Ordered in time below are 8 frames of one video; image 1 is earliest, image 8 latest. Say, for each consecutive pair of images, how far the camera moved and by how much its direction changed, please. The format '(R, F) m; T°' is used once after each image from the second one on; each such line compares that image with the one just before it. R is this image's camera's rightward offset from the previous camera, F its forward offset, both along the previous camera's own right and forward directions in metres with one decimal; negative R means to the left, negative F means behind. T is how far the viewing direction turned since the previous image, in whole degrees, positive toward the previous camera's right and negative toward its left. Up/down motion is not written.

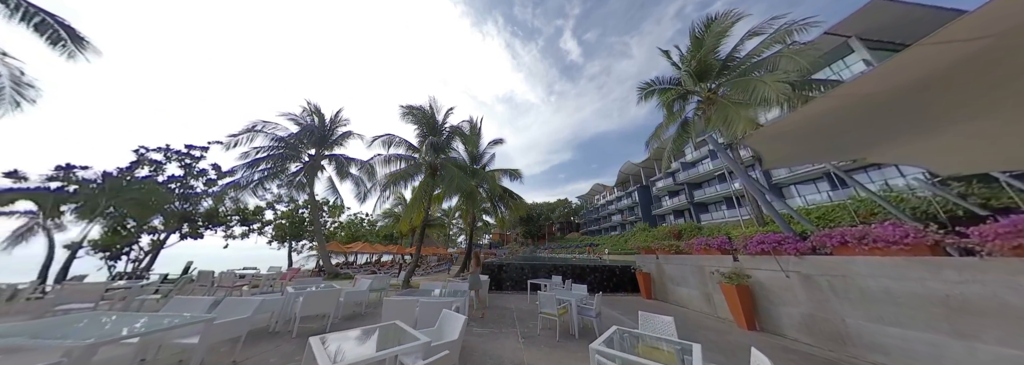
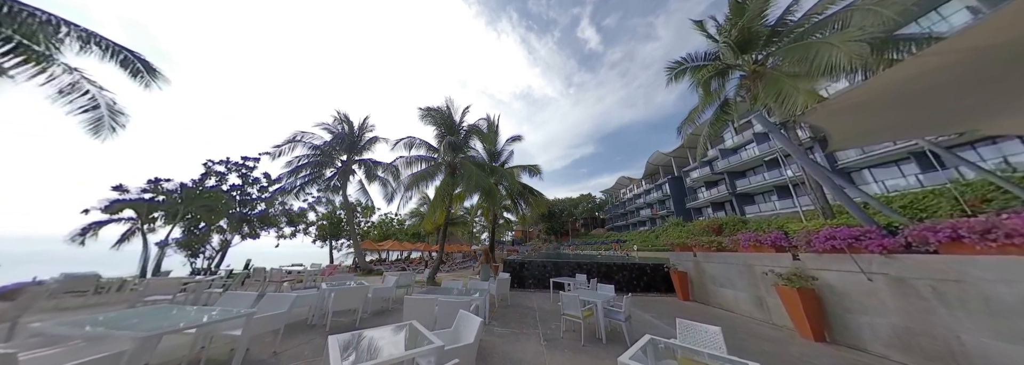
(+0.1, +0.2) m; -6°
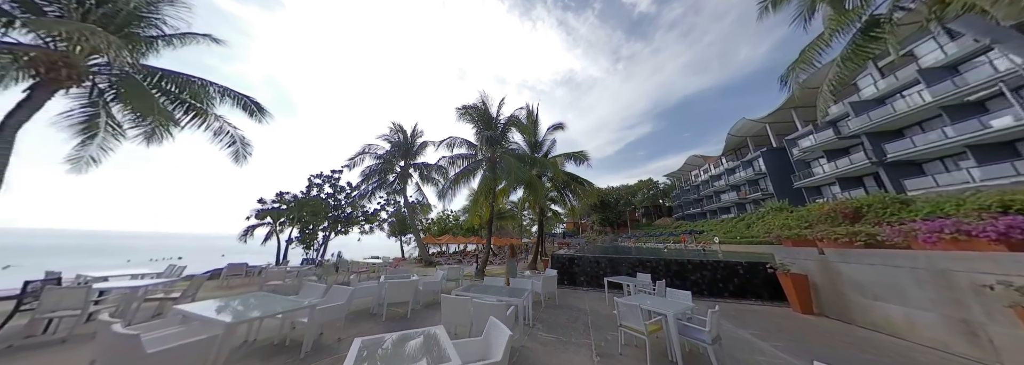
(+0.2, +0.5) m; -13°
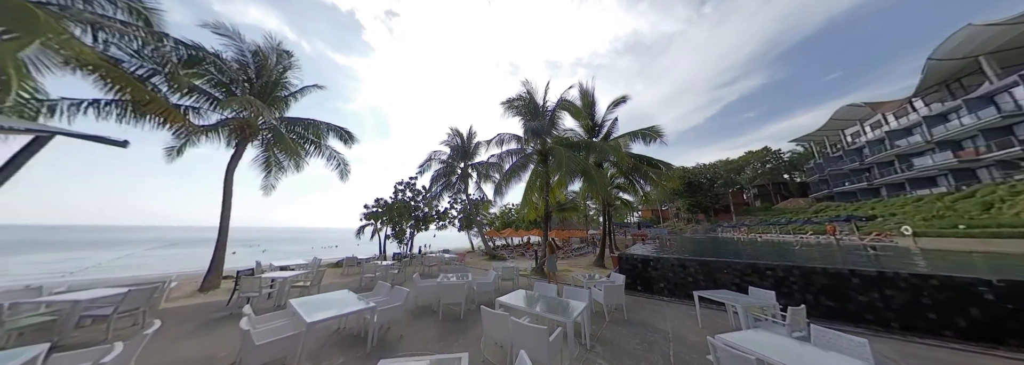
(+0.4, +0.6) m; -17°
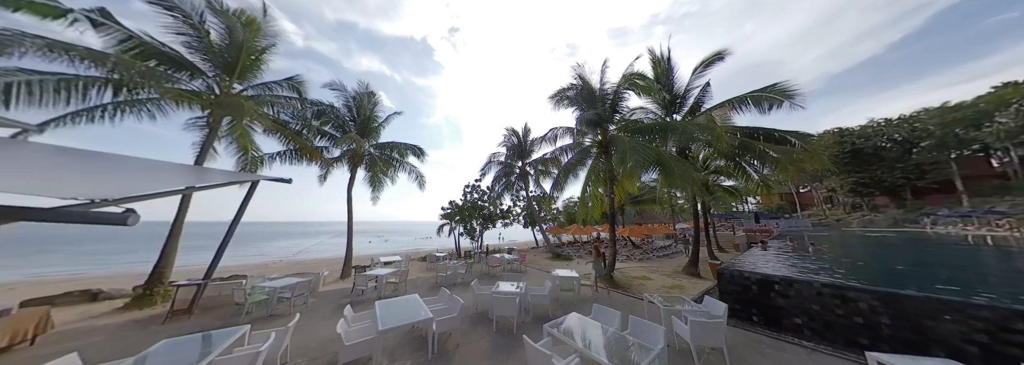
(+0.6, +0.5) m; -19°
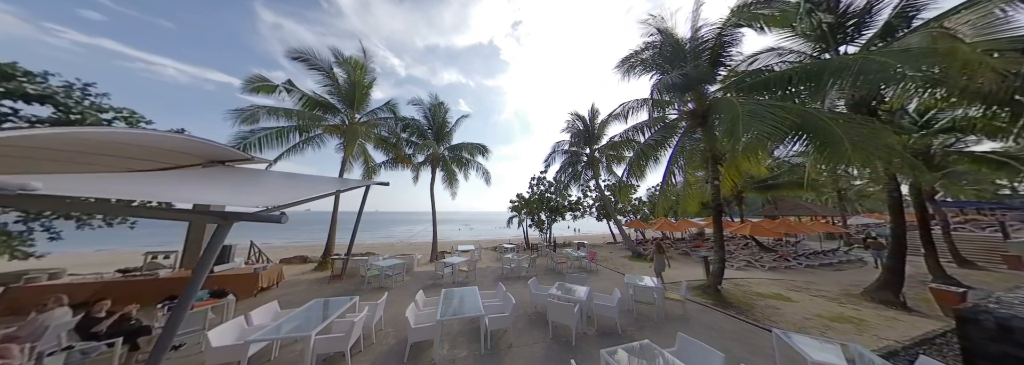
(+0.6, +0.6) m; -21°
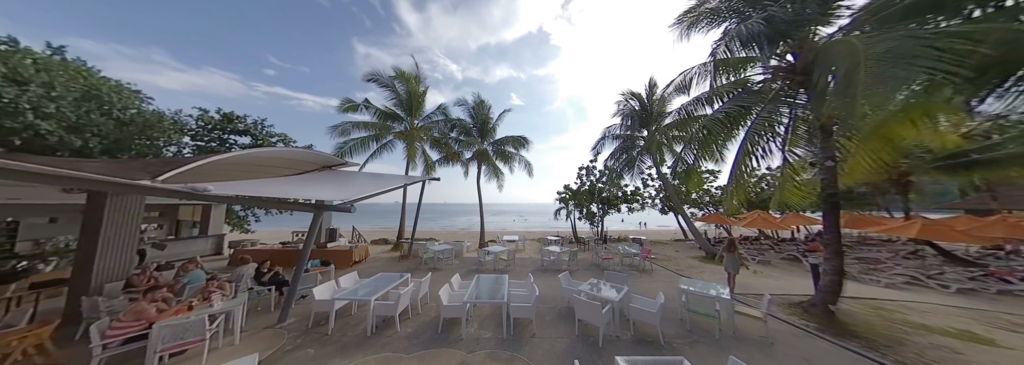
(+0.8, +0.1) m; -16°
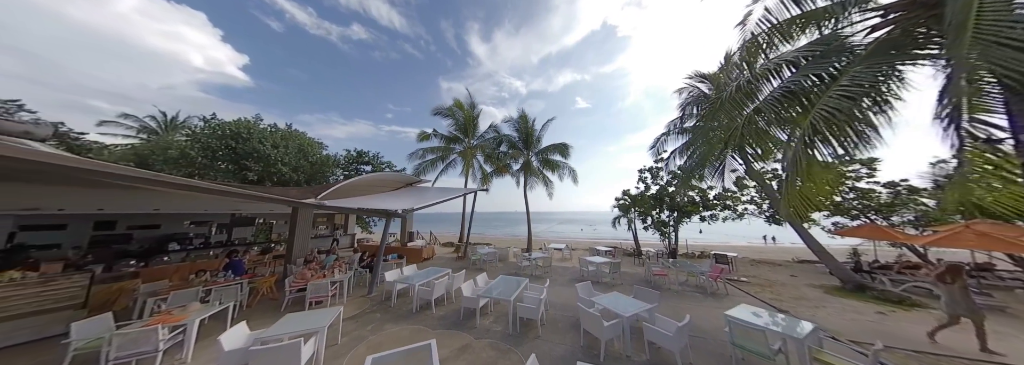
(+1.6, -0.2) m; -21°
